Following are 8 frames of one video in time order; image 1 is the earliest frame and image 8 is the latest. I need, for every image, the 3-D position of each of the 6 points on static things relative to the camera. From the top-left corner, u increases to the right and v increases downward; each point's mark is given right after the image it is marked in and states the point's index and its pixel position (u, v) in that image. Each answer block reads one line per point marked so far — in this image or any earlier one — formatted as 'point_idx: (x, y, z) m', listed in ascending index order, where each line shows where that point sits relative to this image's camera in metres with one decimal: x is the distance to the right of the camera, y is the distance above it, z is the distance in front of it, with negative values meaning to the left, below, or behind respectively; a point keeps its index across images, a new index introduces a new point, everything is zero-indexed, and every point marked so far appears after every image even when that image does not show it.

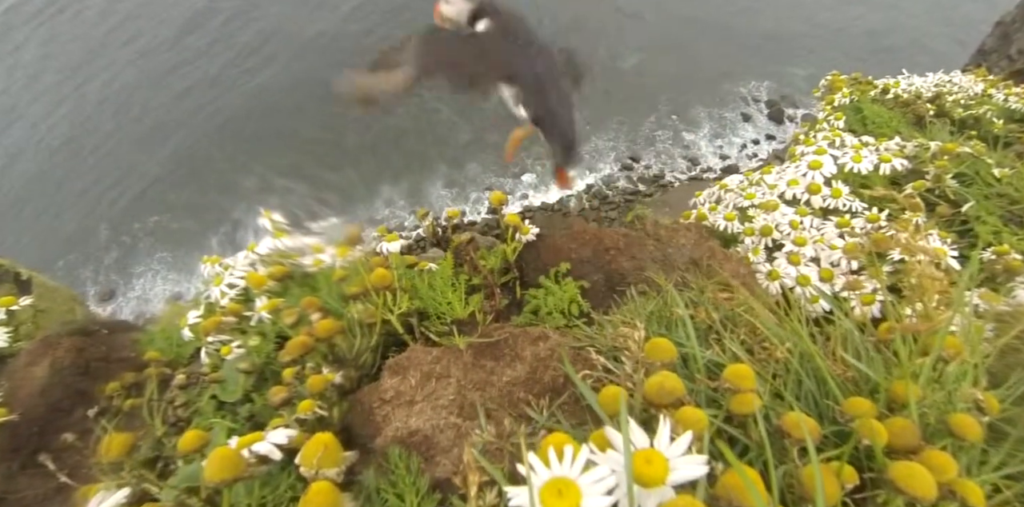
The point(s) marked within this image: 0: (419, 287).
0: (-0.4, -0.1, +2.3) m
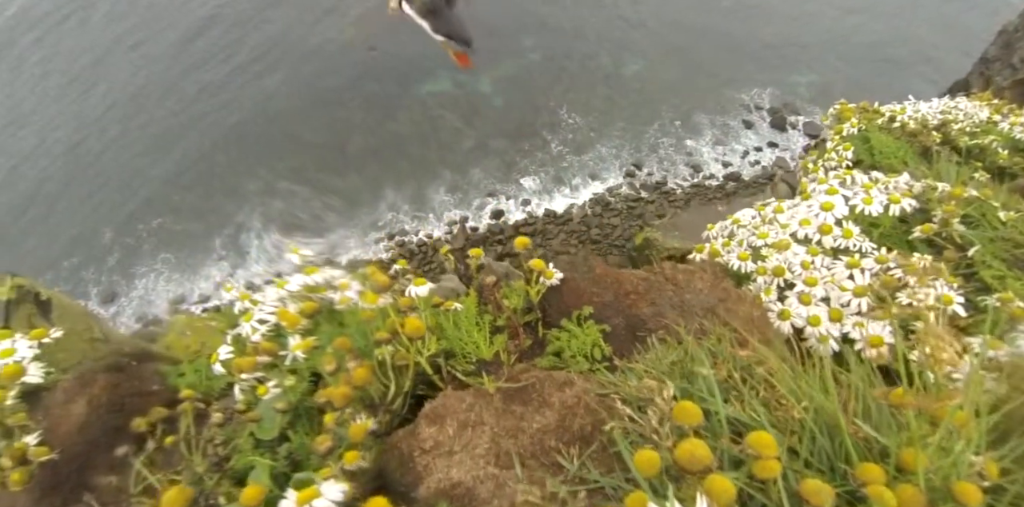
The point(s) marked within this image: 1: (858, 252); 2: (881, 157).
0: (-0.3, -0.3, +2.4) m
1: (+1.8, 0.0, +3.1) m
2: (+3.2, +0.8, +5.1) m
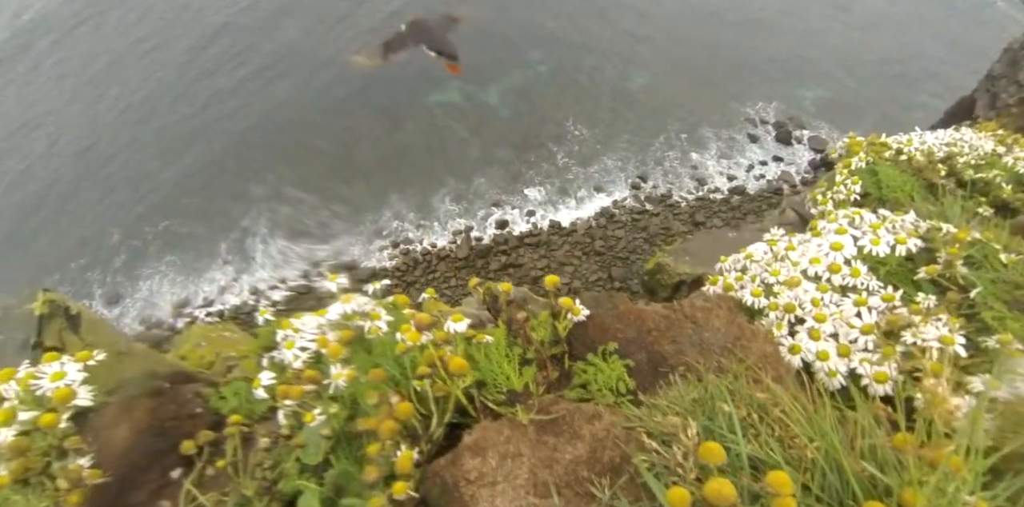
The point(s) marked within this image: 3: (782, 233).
0: (-0.1, -0.5, +2.6) m
1: (+2.0, -0.2, +3.3) m
2: (+3.4, +0.6, +5.3) m
3: (+2.0, +0.1, +4.2) m
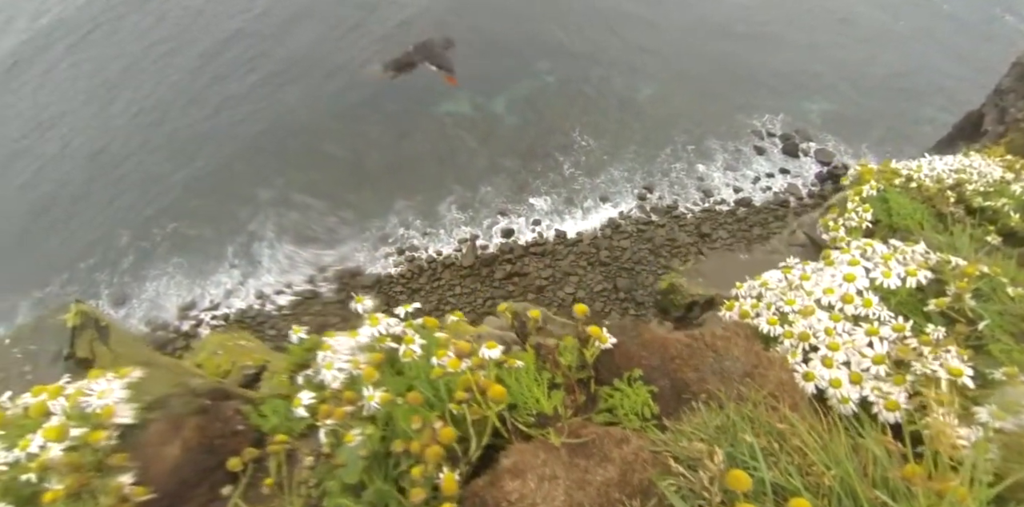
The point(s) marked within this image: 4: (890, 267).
0: (0.0, -0.6, +2.8) m
1: (+2.1, -0.4, +3.4) m
2: (+3.5, +0.3, +5.4) m
3: (+2.1, -0.1, +4.4) m
4: (+2.3, -0.1, +3.6) m
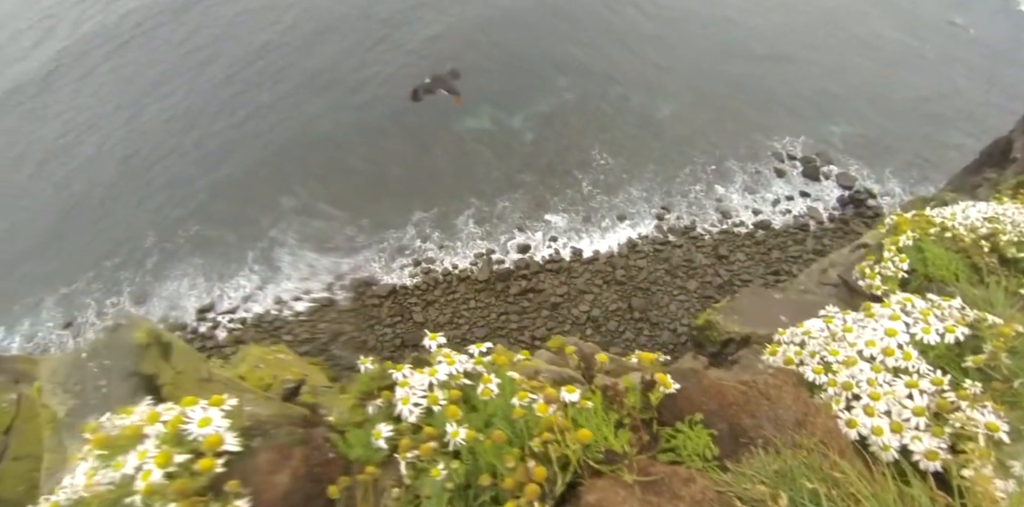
0: (+0.4, -0.9, +3.1) m
1: (+2.5, -0.7, +3.7) m
2: (+4.0, -0.1, +5.6) m
3: (+2.6, -0.5, +4.6) m
4: (+2.8, -0.5, +3.9) m
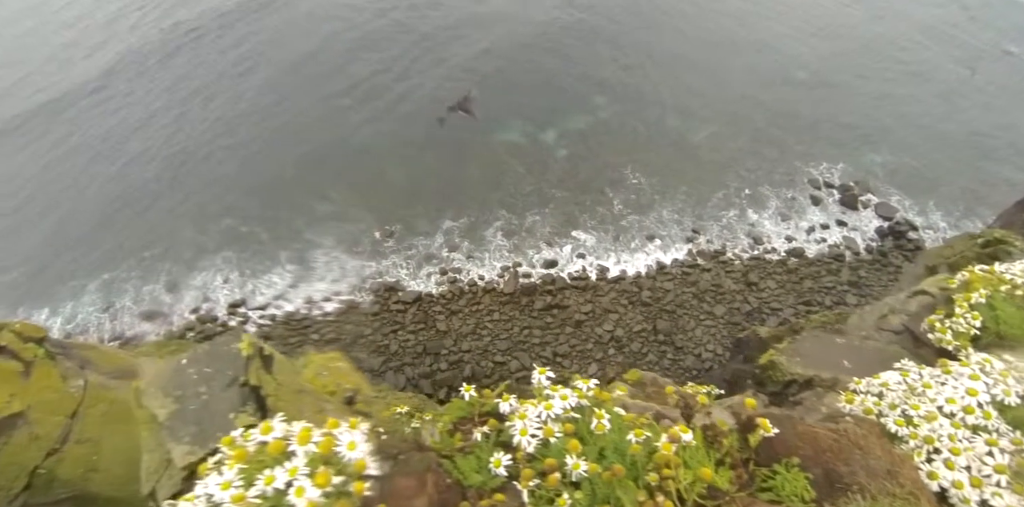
0: (+1.0, -1.2, +3.4) m
1: (+3.2, -1.2, +3.9) m
2: (+4.8, -0.7, +5.8) m
3: (+3.3, -0.9, +4.9) m
4: (+3.5, -0.9, +4.1) m
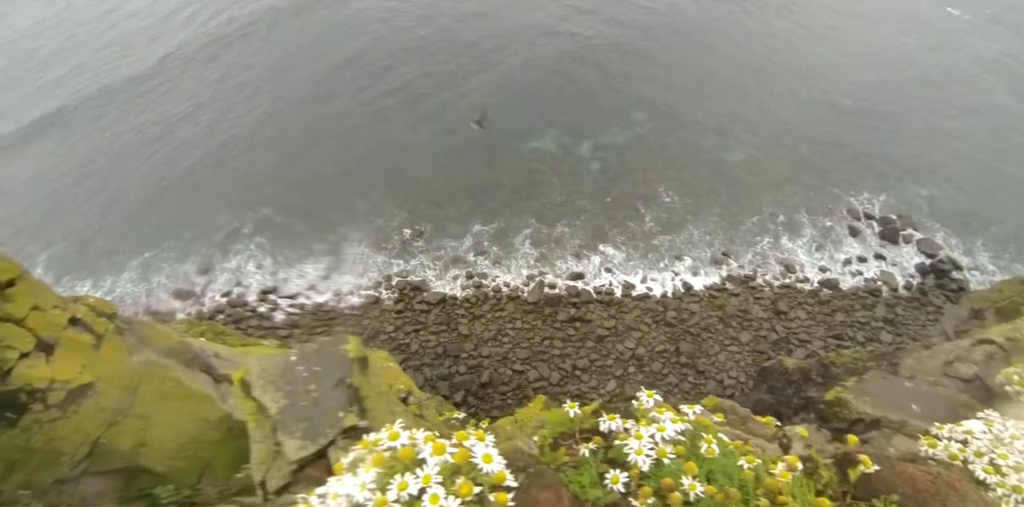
0: (+1.7, -1.5, +3.7) m
1: (+3.9, -1.6, +4.0) m
2: (+5.7, -1.3, +5.8) m
3: (+4.1, -1.4, +5.0) m
4: (+4.2, -1.4, +4.2) m
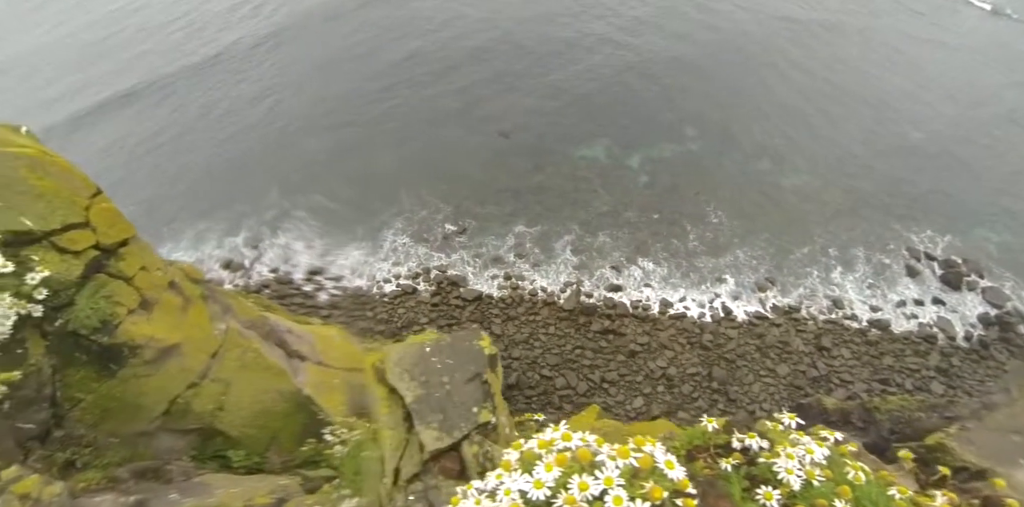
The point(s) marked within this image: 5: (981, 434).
0: (+2.8, -1.7, +3.9) m
1: (+4.9, -2.1, +4.0) m
2: (+6.9, -2.0, +5.7) m
3: (+5.2, -1.9, +5.0) m
4: (+5.3, -1.9, +4.2) m
5: (+6.1, -2.4, +8.0) m
